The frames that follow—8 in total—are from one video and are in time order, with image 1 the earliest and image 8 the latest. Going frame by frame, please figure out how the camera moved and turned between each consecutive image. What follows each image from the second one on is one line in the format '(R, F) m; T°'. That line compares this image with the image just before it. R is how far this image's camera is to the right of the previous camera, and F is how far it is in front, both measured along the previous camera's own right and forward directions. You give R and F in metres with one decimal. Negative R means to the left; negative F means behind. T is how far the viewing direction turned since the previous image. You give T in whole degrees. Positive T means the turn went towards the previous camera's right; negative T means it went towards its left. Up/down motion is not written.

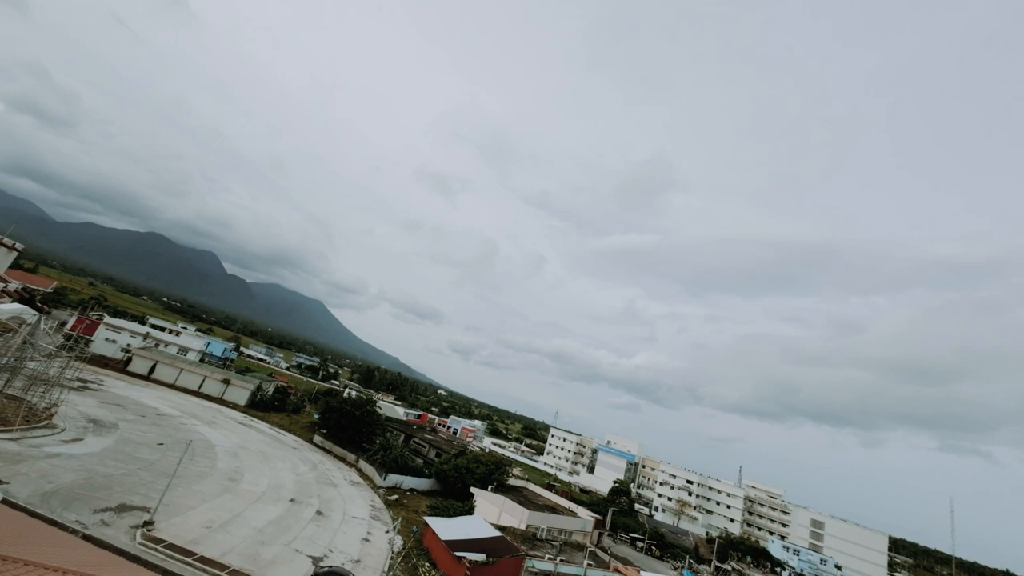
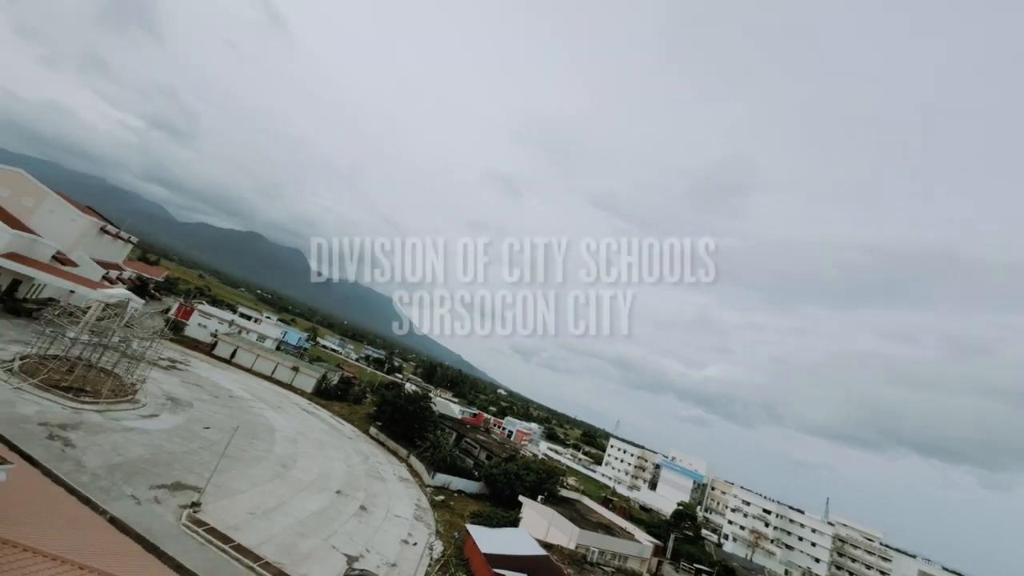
(+0.4, +1.4) m; -9°
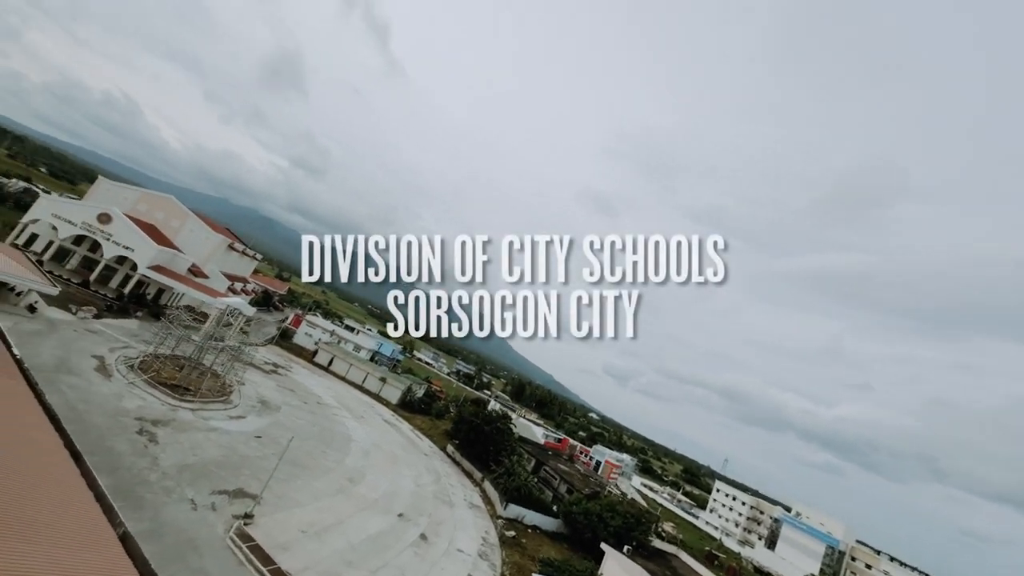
(+0.6, +2.3) m; -13°
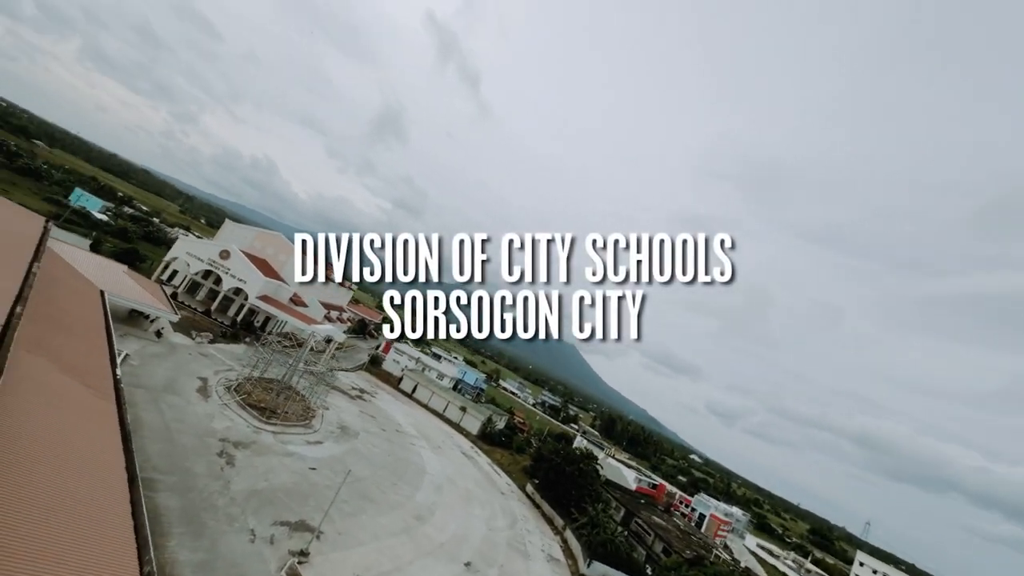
(+0.5, +1.7) m; -12°
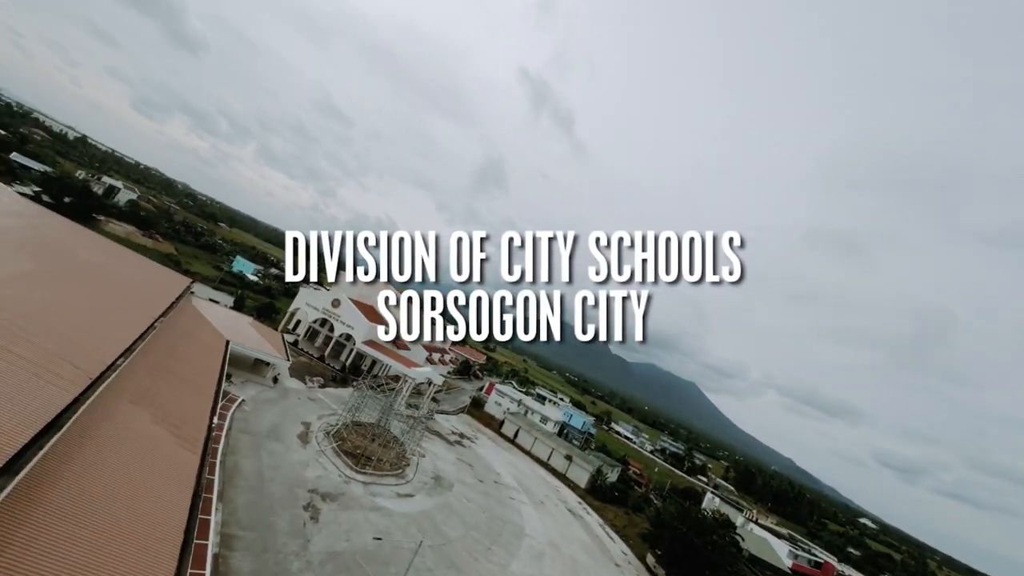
(+0.4, +2.2) m; -14°
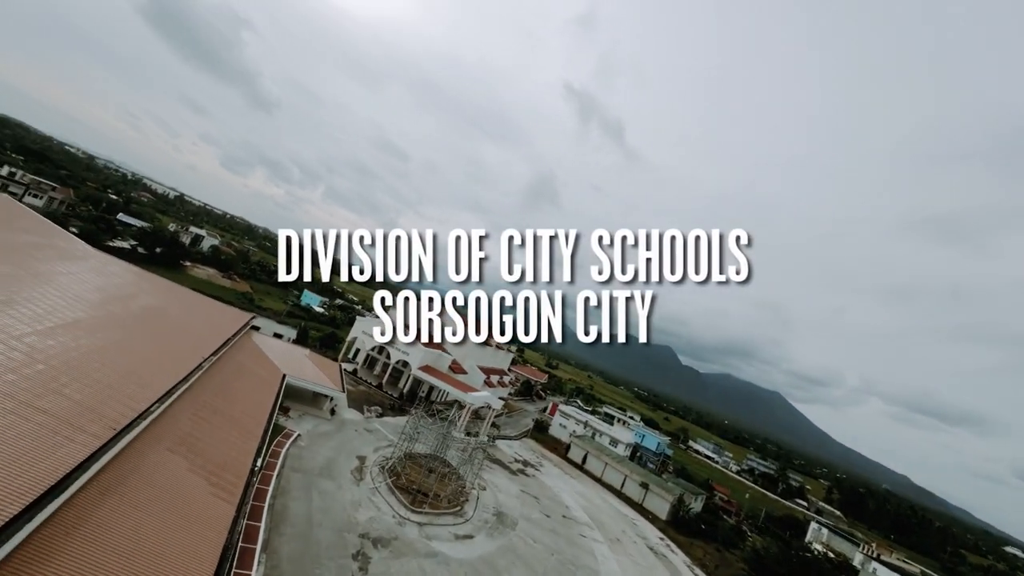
(+0.2, +1.7) m; -8°
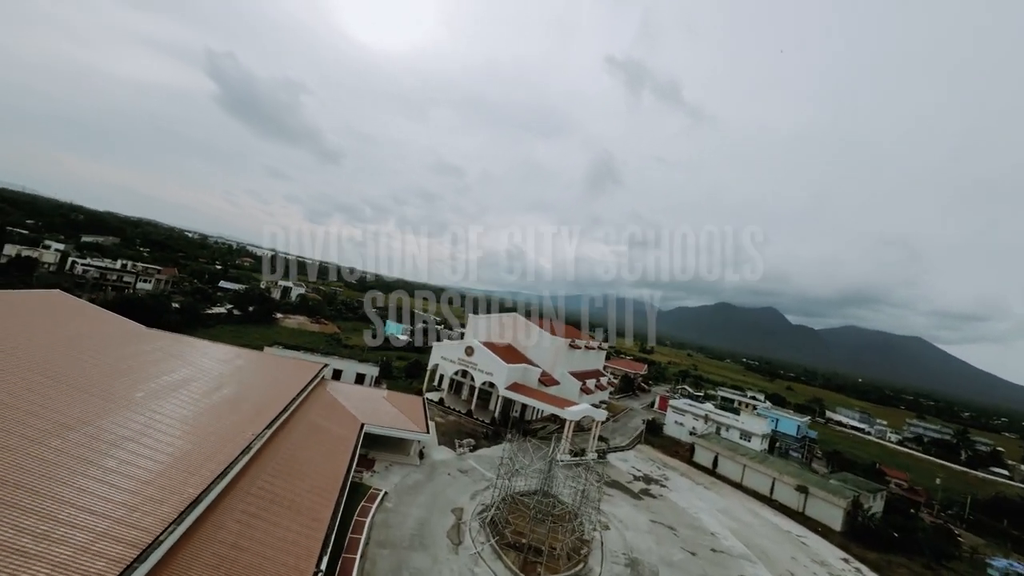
(-0.2, +3.7) m; -10°
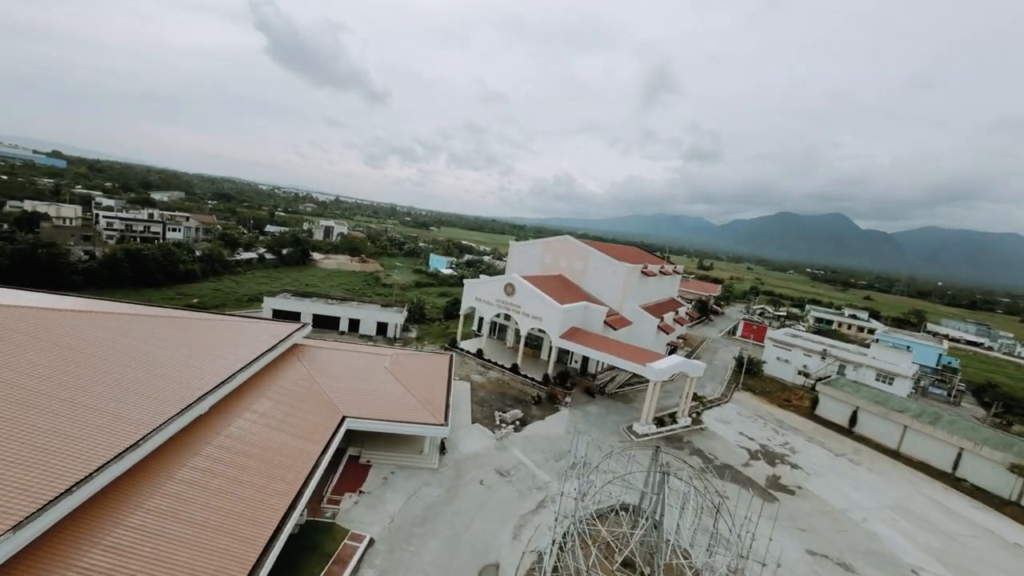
(+0.2, +8.3) m; -8°
